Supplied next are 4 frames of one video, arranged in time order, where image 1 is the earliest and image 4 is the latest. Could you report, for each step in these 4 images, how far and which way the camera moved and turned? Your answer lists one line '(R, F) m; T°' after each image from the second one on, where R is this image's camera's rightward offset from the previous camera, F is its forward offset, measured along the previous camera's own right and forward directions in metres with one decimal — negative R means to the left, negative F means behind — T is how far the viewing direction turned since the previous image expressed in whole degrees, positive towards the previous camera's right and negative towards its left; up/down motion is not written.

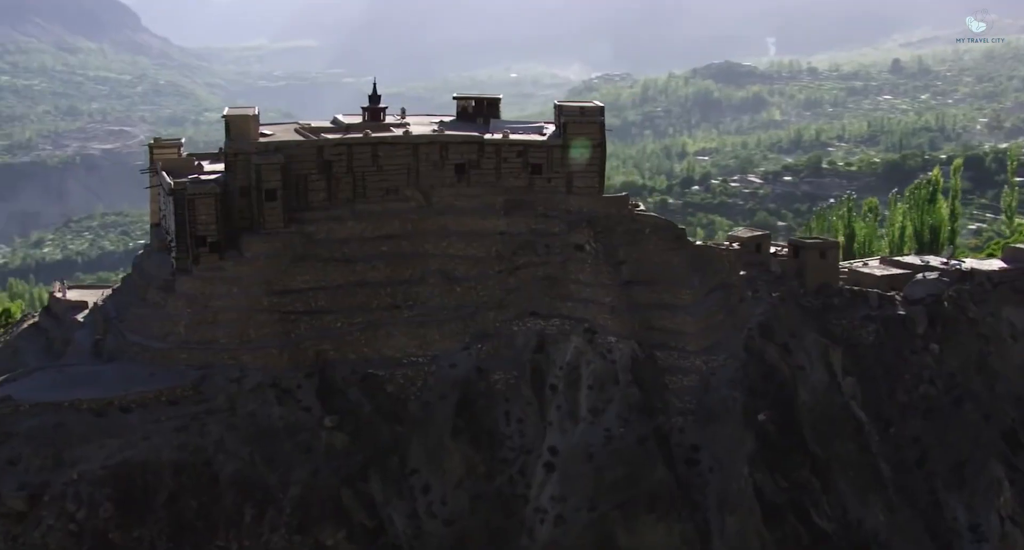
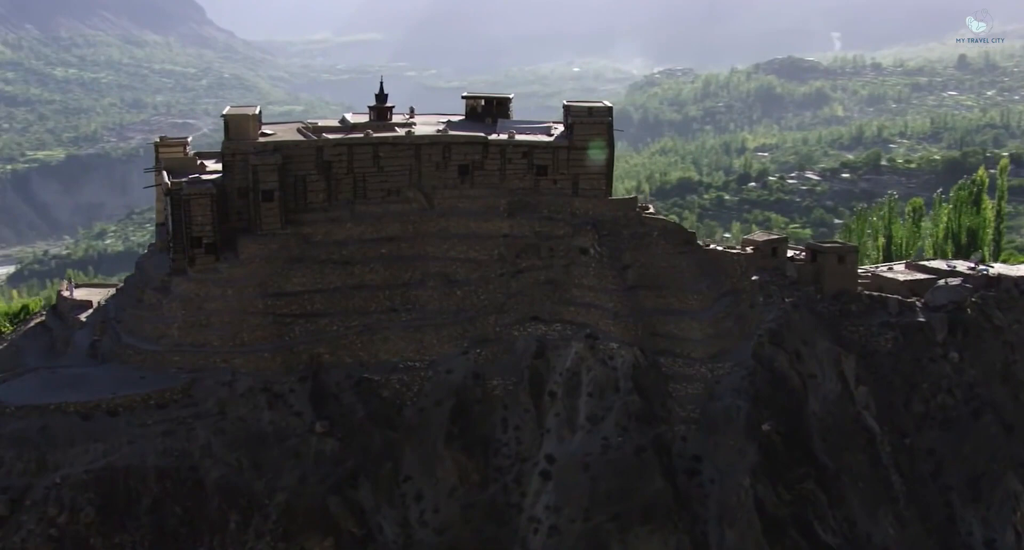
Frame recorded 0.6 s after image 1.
(+0.7, +0.4) m; -2°
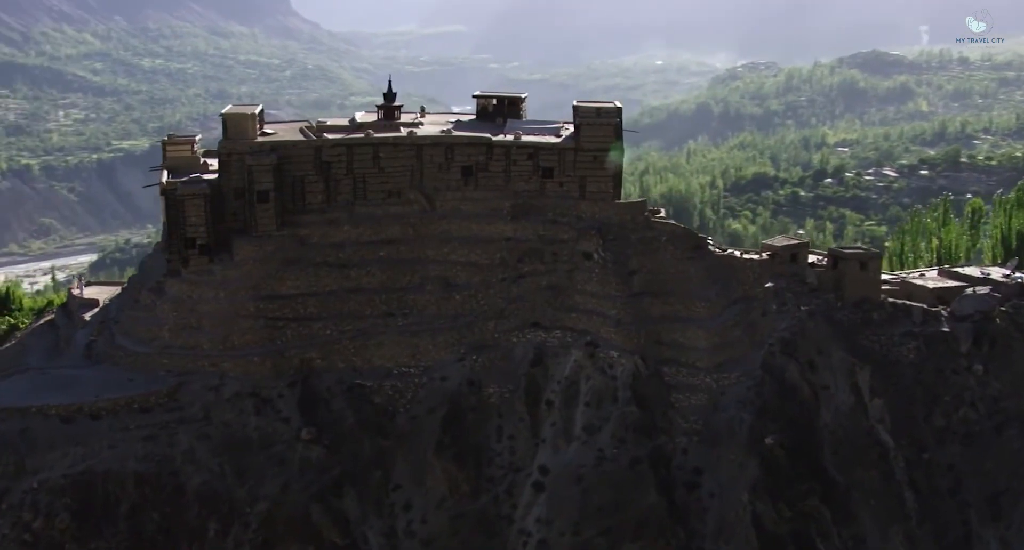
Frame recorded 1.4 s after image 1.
(+0.9, +0.5) m; -2°
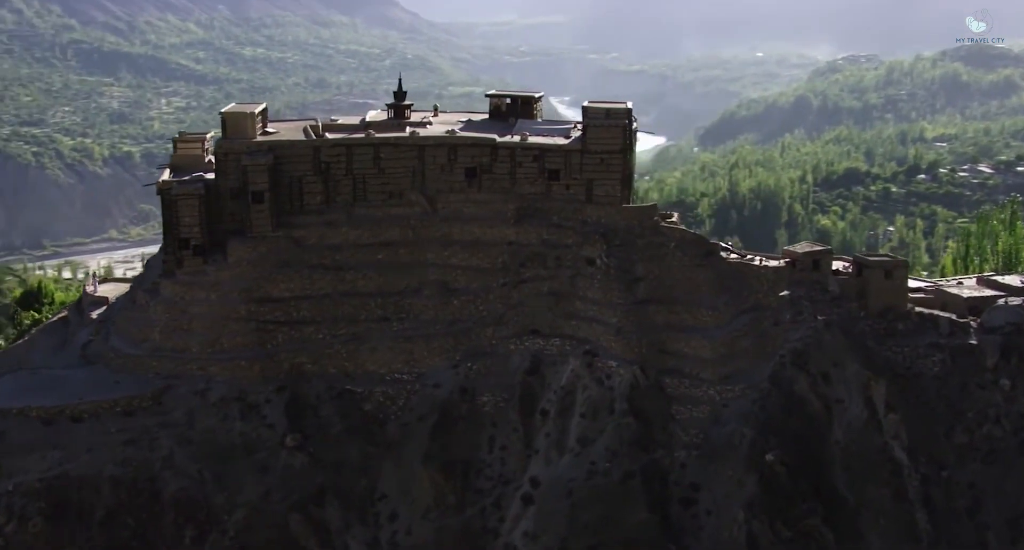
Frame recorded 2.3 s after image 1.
(+1.1, +0.5) m; -3°
